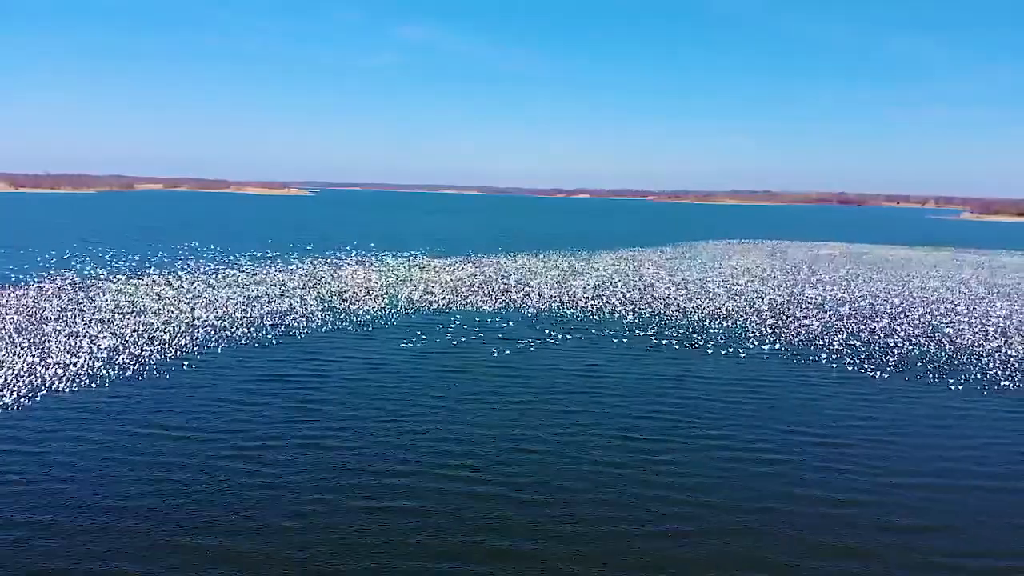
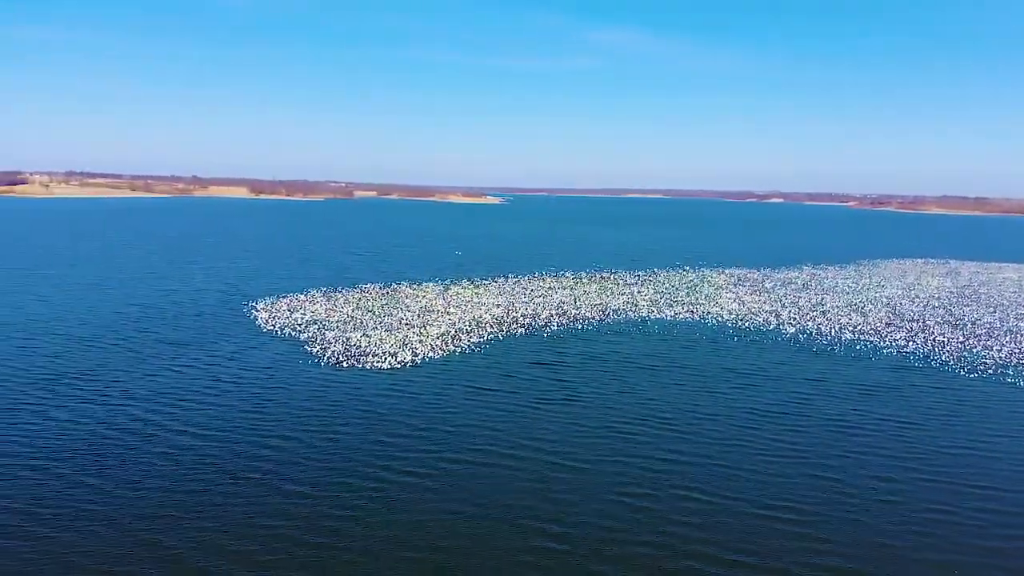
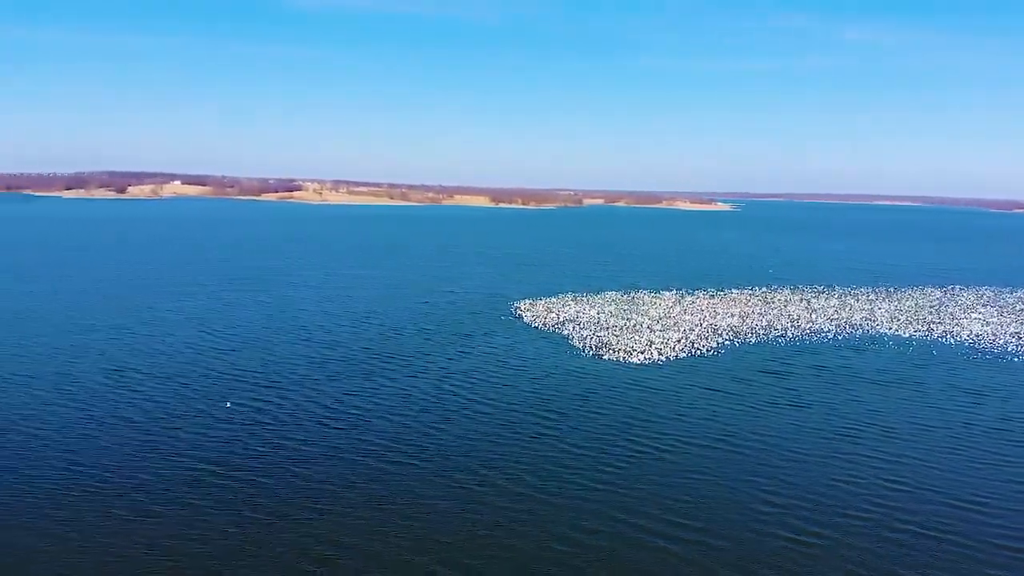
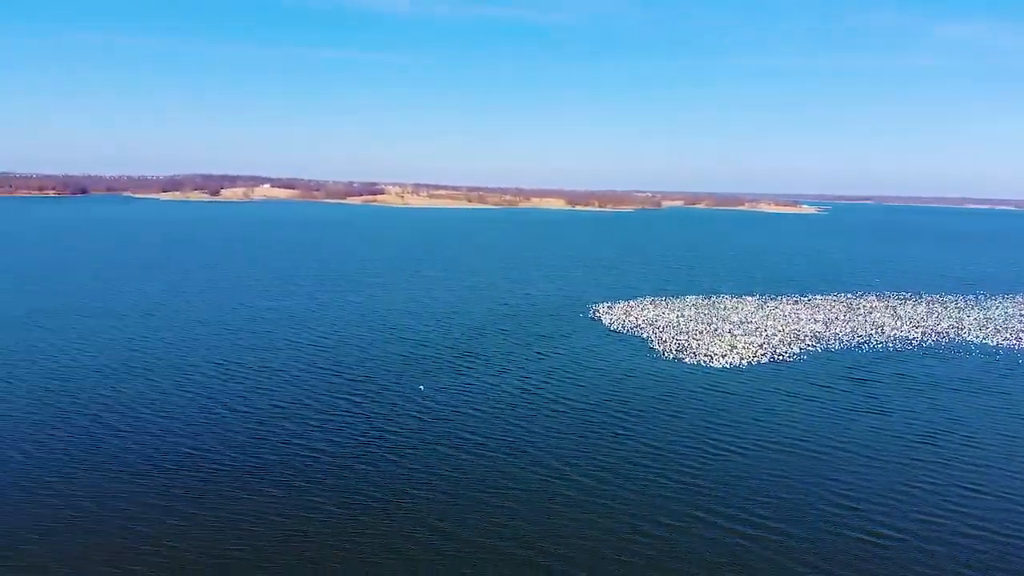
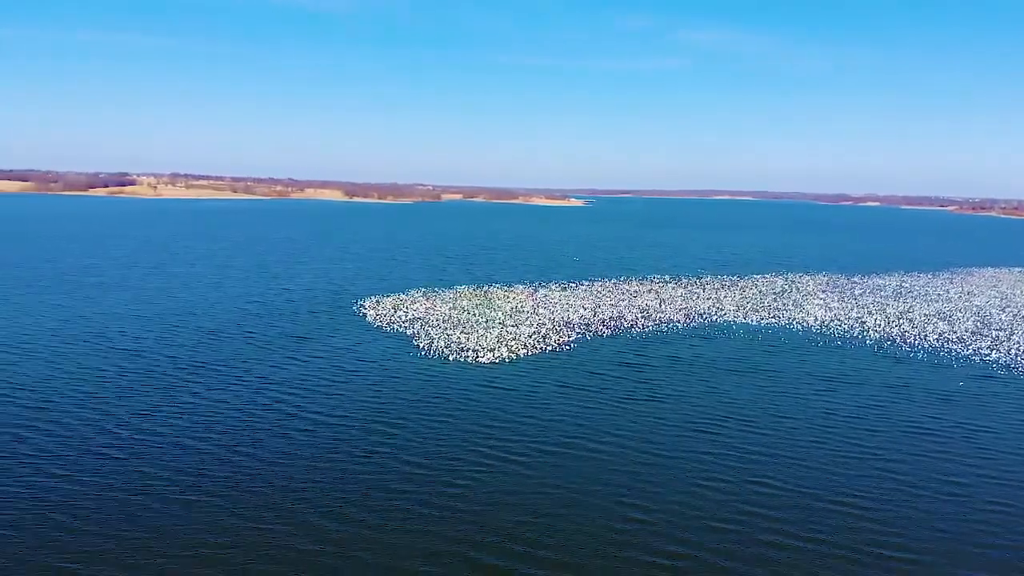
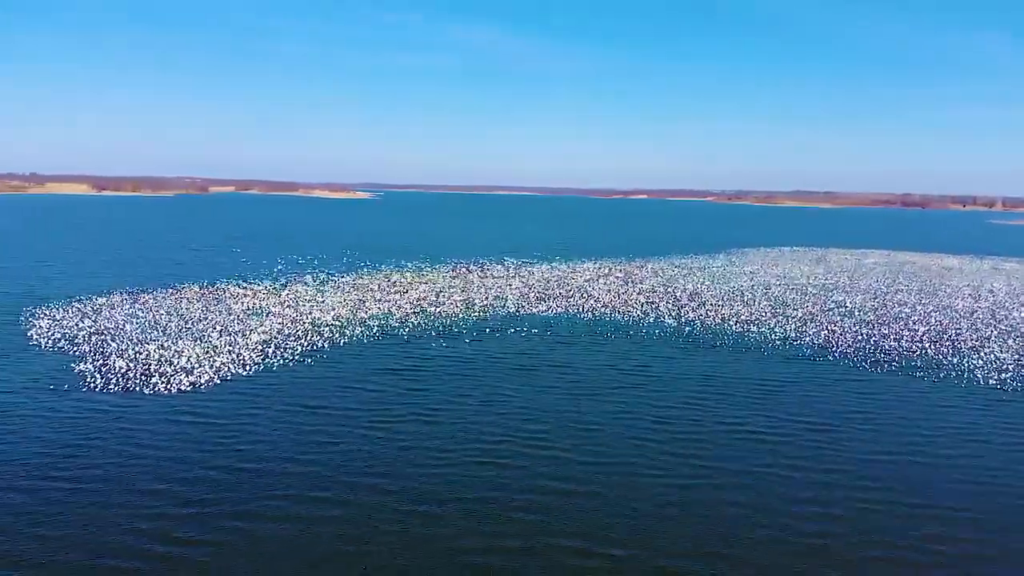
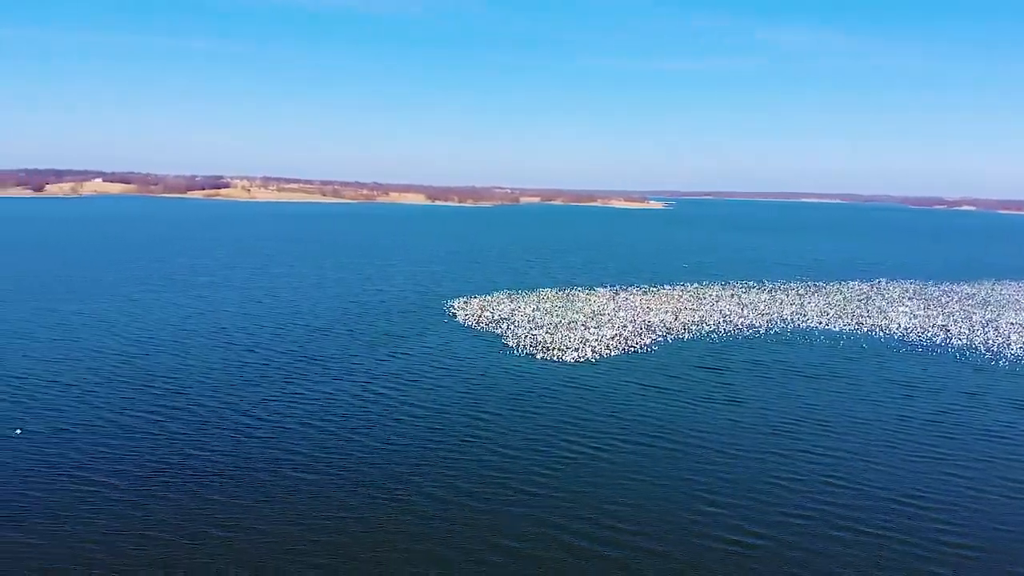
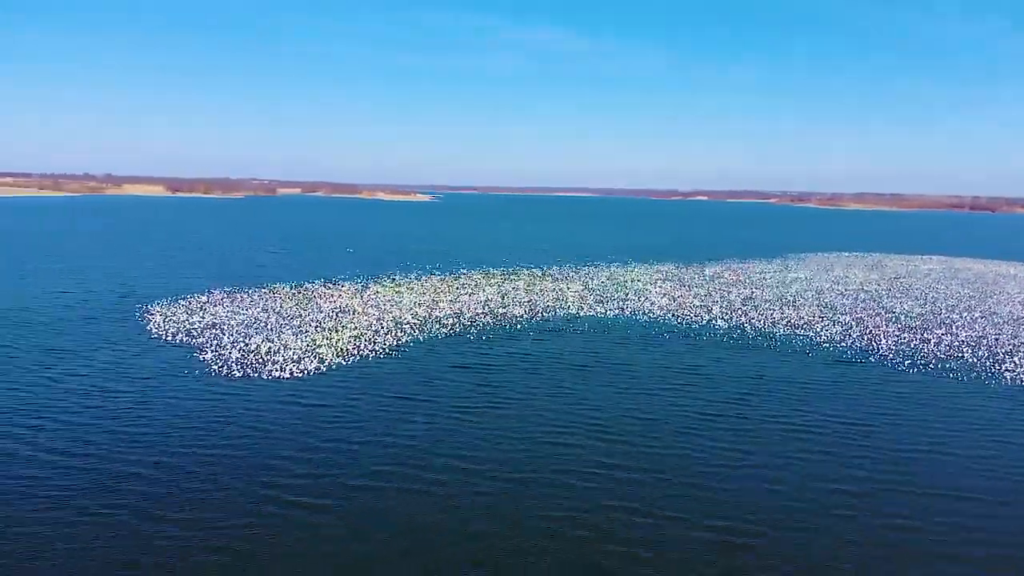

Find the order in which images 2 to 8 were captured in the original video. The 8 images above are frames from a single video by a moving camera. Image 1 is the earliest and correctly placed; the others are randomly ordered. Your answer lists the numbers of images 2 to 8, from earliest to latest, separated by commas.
6, 8, 2, 5, 7, 3, 4
